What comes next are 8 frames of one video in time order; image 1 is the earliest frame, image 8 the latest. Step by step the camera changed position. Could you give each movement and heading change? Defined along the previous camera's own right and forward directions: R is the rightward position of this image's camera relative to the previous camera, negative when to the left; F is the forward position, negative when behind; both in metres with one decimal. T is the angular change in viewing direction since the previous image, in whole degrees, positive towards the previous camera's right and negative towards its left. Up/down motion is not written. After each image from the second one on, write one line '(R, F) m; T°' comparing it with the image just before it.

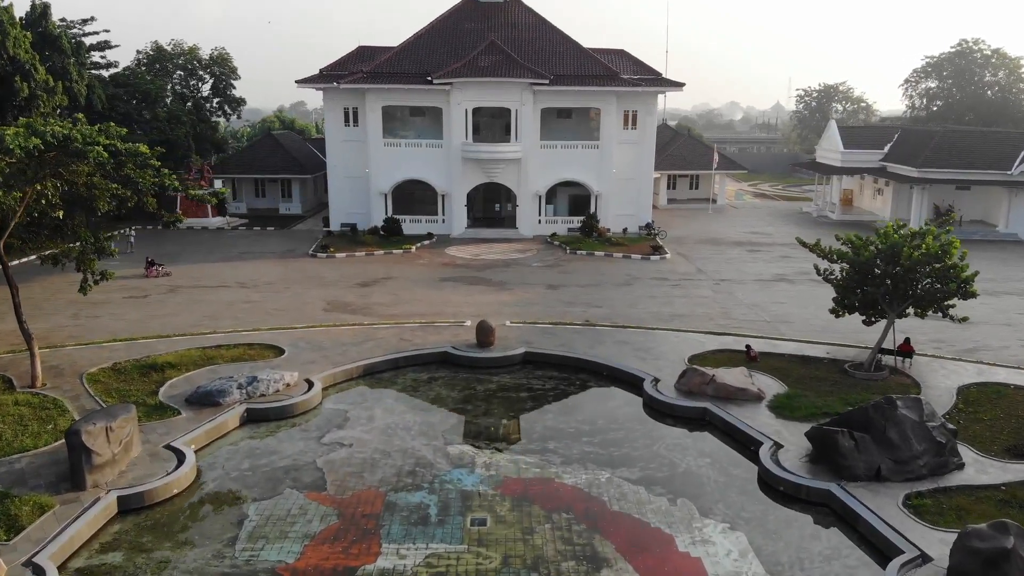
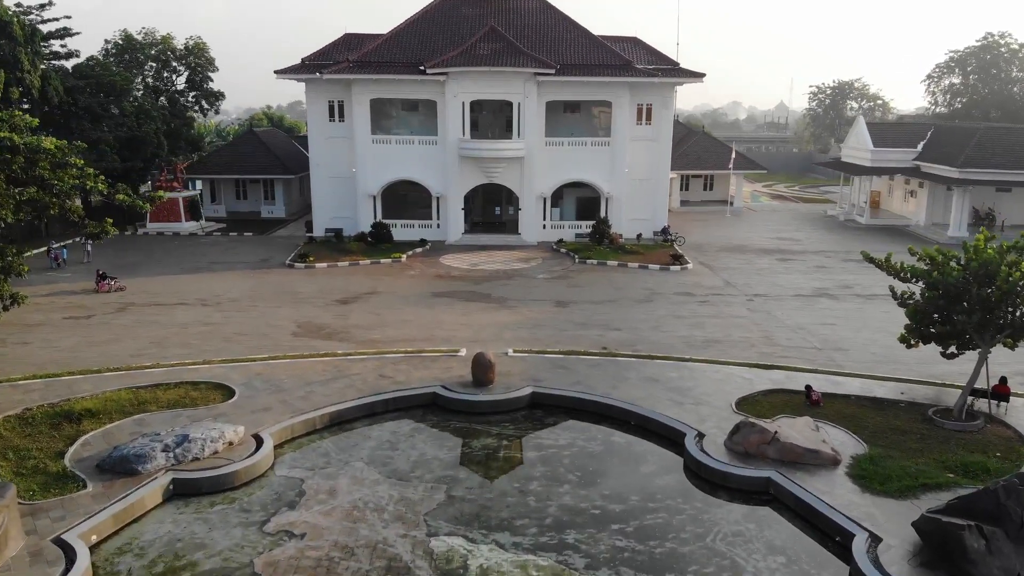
(-0.1, +3.8) m; 0°
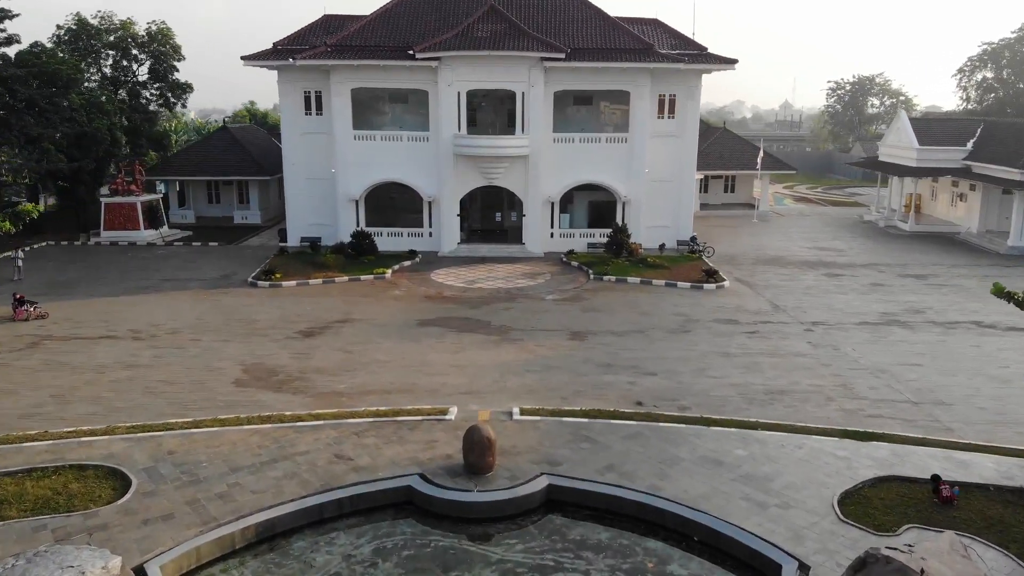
(-0.1, +4.7) m; 0°
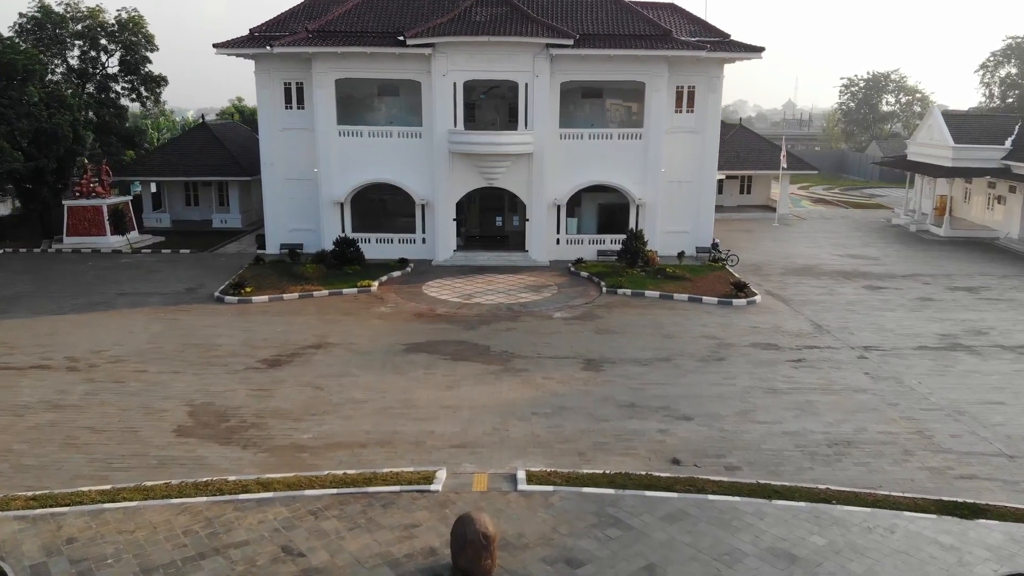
(-0.1, +3.0) m; 0°
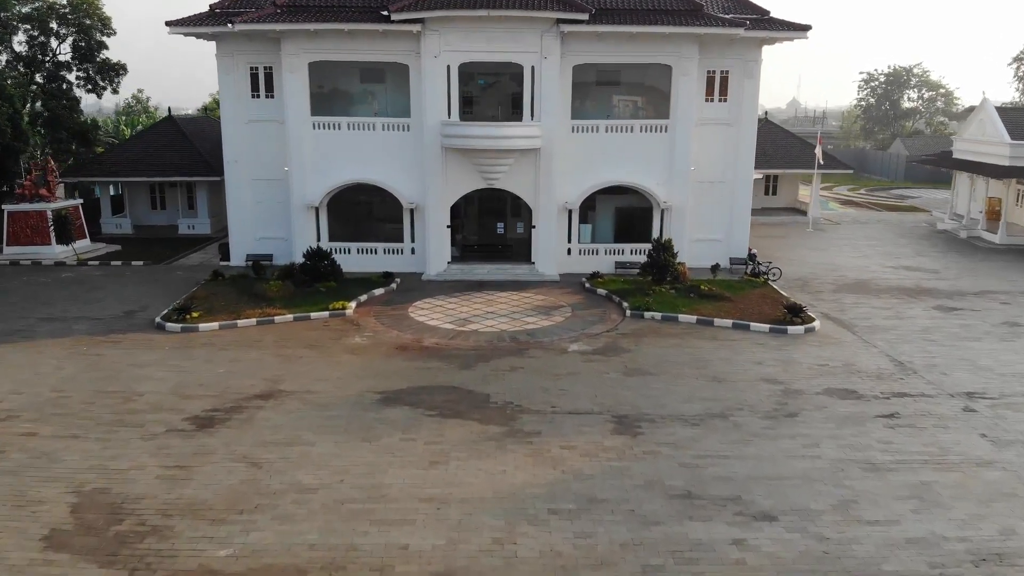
(-0.1, +4.0) m; 0°
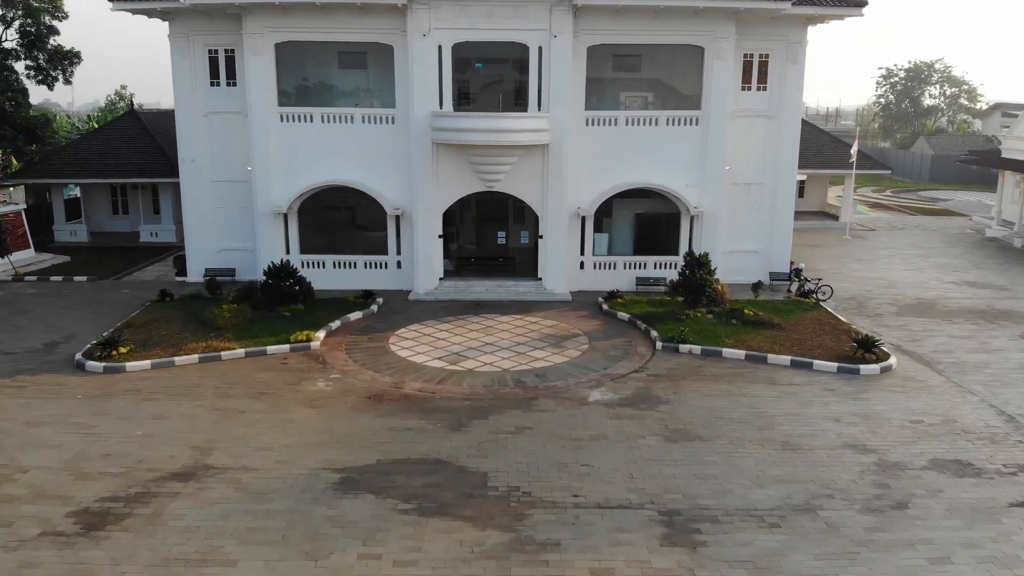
(-0.1, +3.5) m; 0°
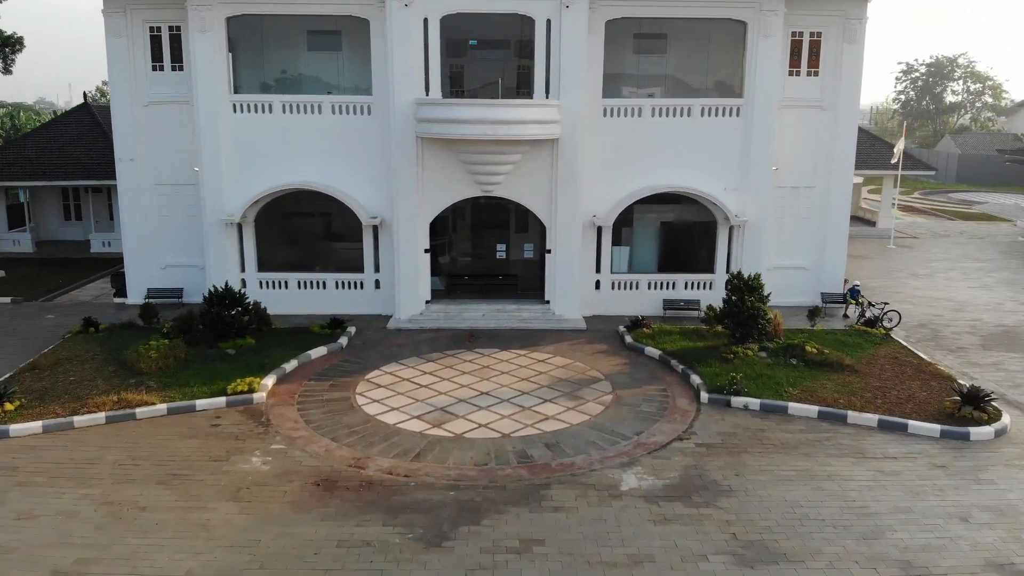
(0.0, +3.4) m; 0°
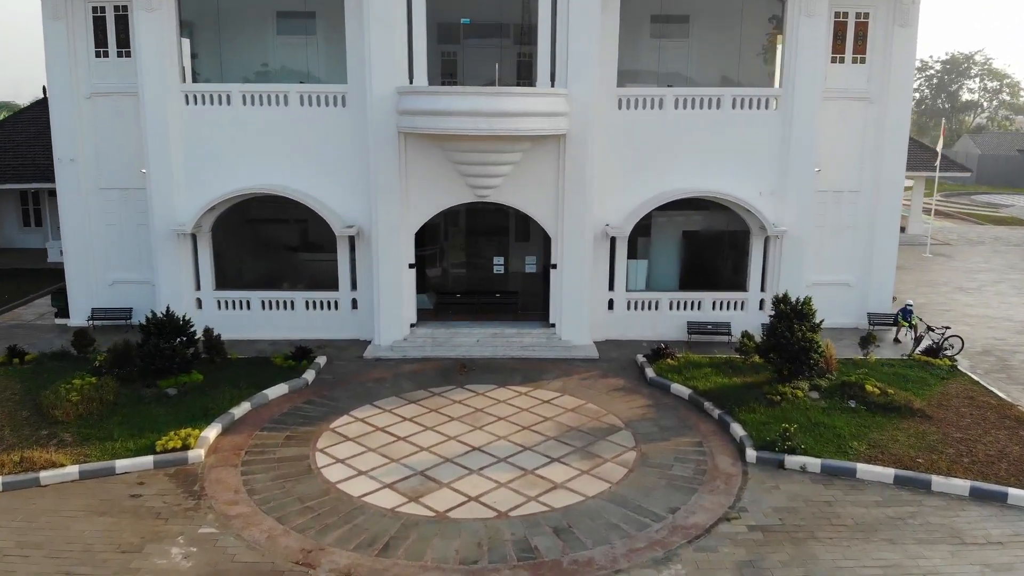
(0.0, +2.3) m; 0°
